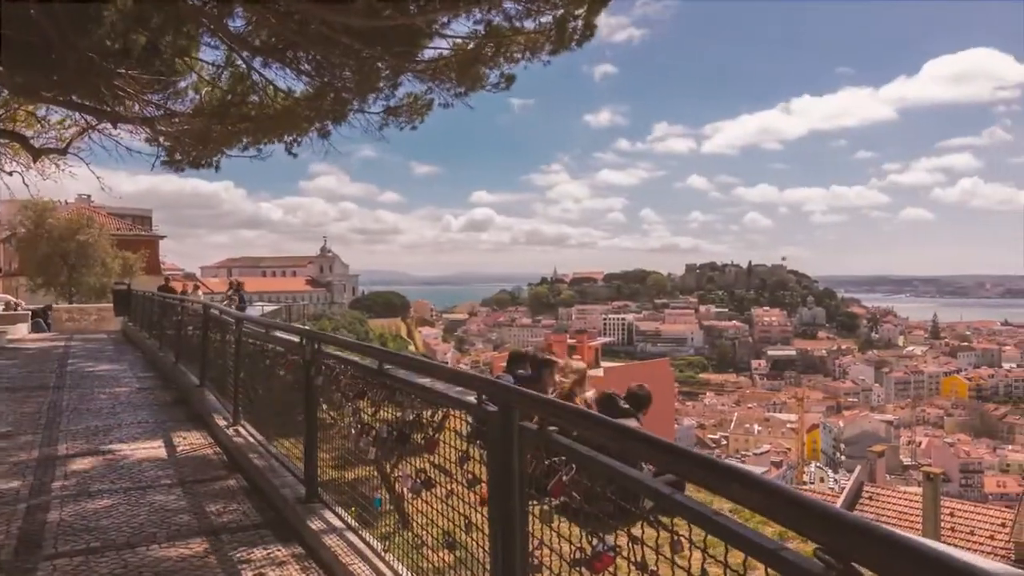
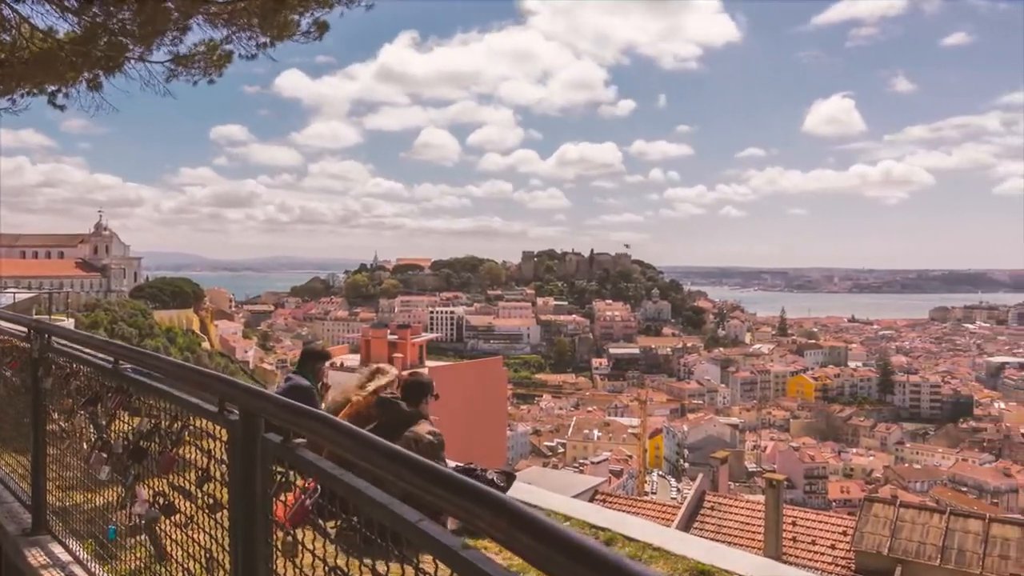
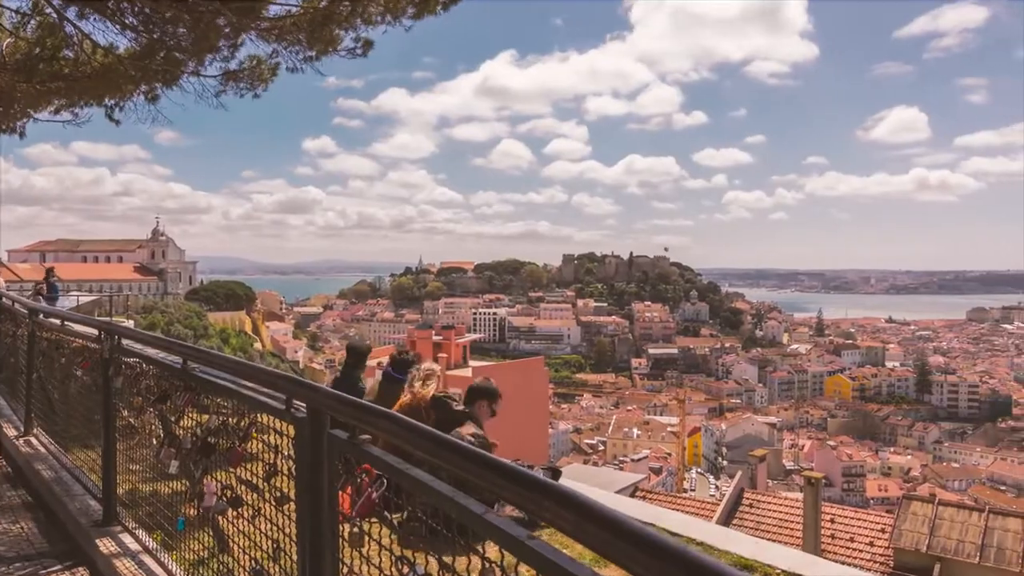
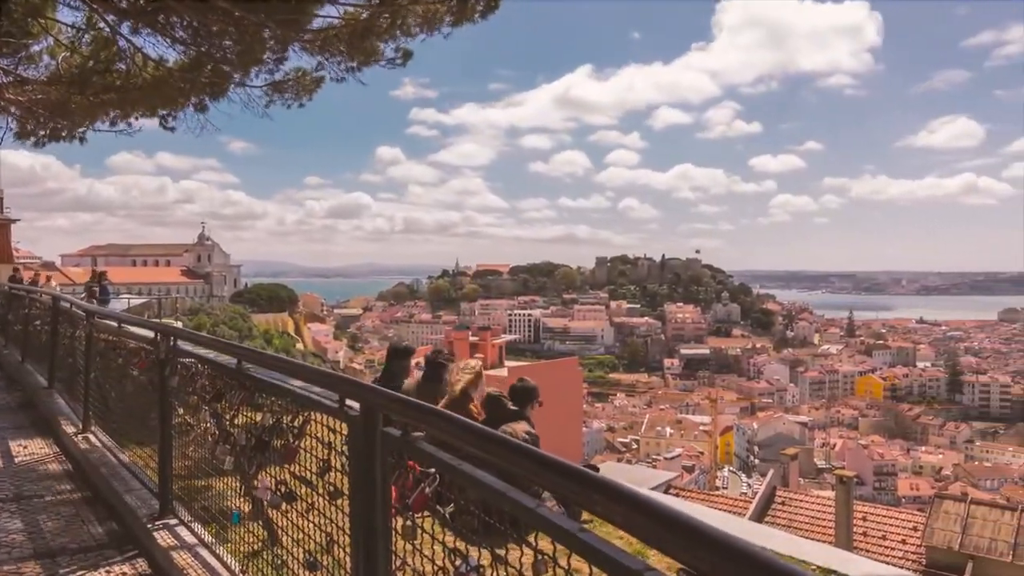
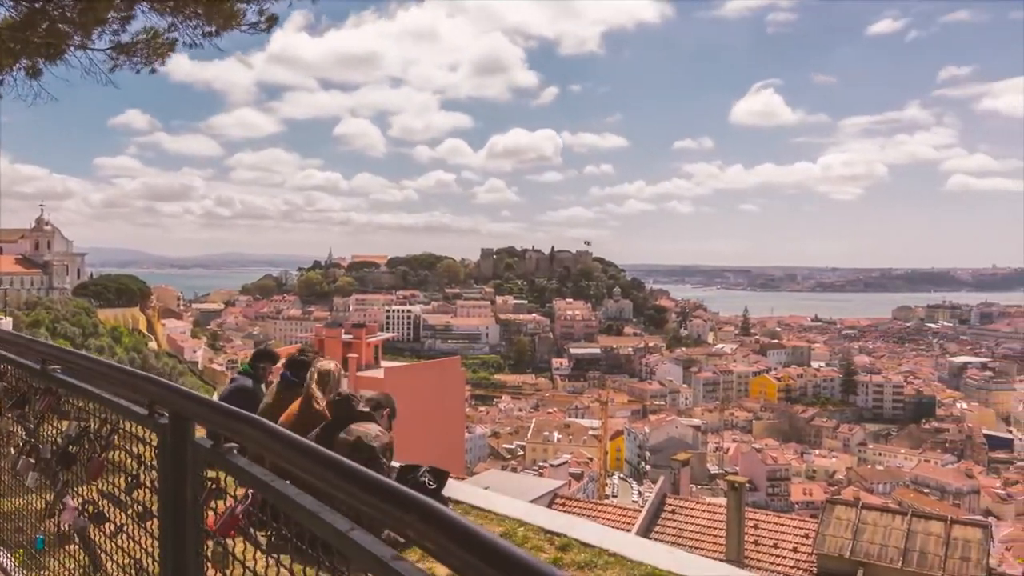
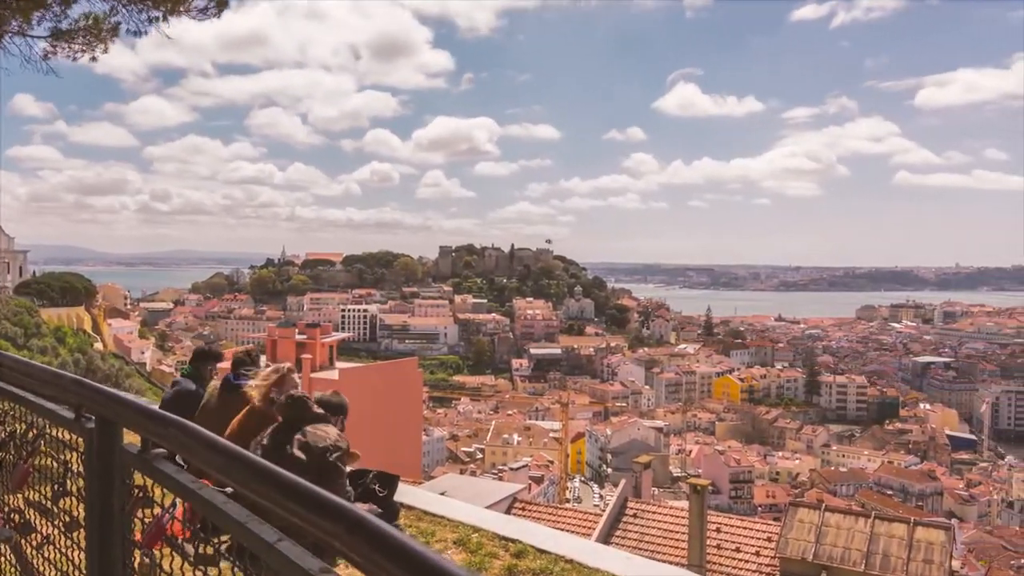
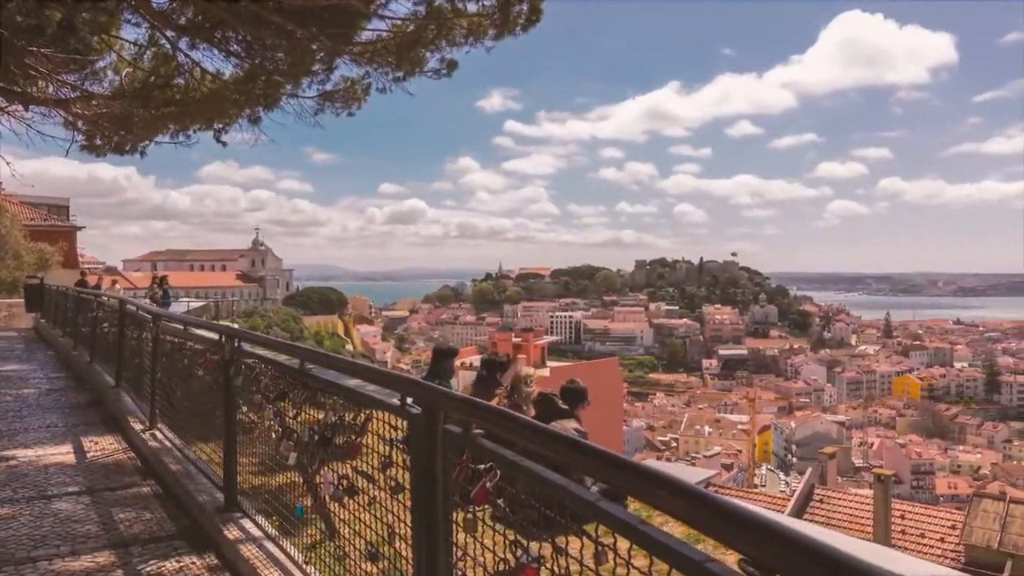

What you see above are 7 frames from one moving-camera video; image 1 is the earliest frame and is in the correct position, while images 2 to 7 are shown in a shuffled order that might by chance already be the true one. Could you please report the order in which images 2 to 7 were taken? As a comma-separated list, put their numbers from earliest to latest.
7, 4, 3, 2, 5, 6
